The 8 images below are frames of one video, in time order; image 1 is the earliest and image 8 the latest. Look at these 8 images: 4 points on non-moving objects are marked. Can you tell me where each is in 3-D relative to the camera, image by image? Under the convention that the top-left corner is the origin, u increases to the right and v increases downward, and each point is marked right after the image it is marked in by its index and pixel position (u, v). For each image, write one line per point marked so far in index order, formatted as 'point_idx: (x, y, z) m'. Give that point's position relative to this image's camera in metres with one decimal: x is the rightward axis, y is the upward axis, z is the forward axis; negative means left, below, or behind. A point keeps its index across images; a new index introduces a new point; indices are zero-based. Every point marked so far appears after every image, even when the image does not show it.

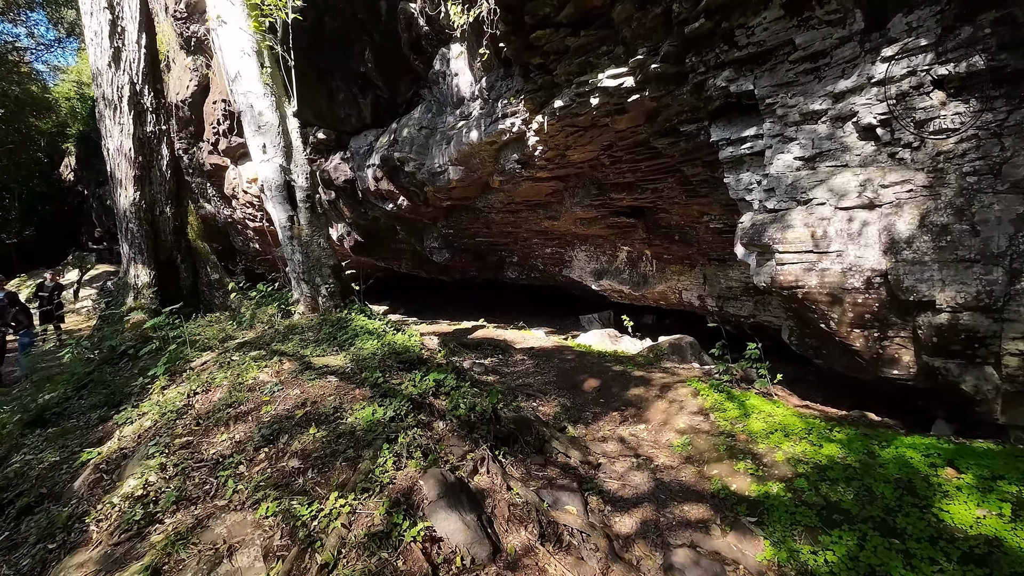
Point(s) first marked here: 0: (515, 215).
0: (+0.1, +1.7, +11.3) m
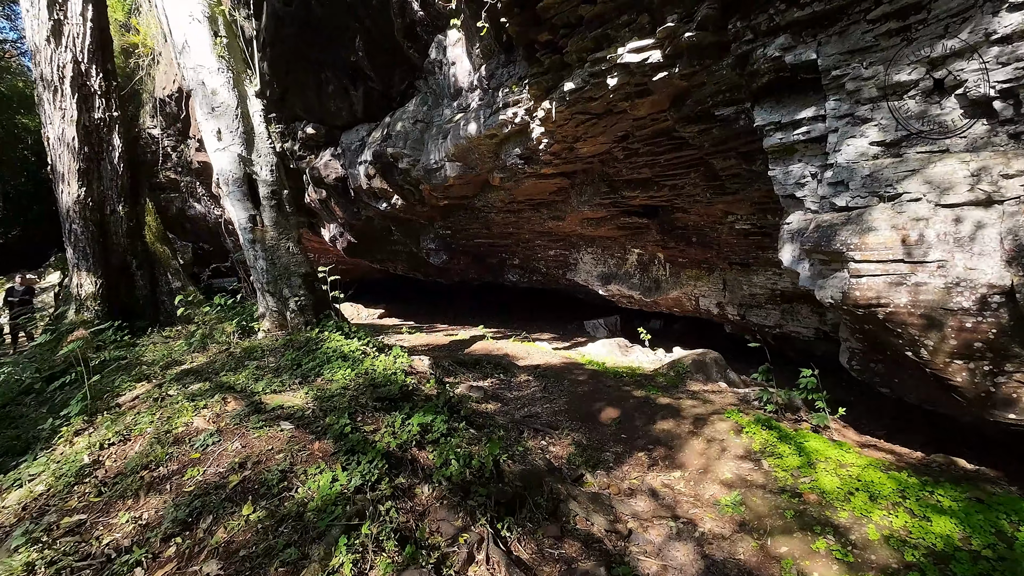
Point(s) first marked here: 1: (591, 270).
0: (+0.1, +1.6, +10.6) m
1: (+1.7, +0.4, +10.7) m
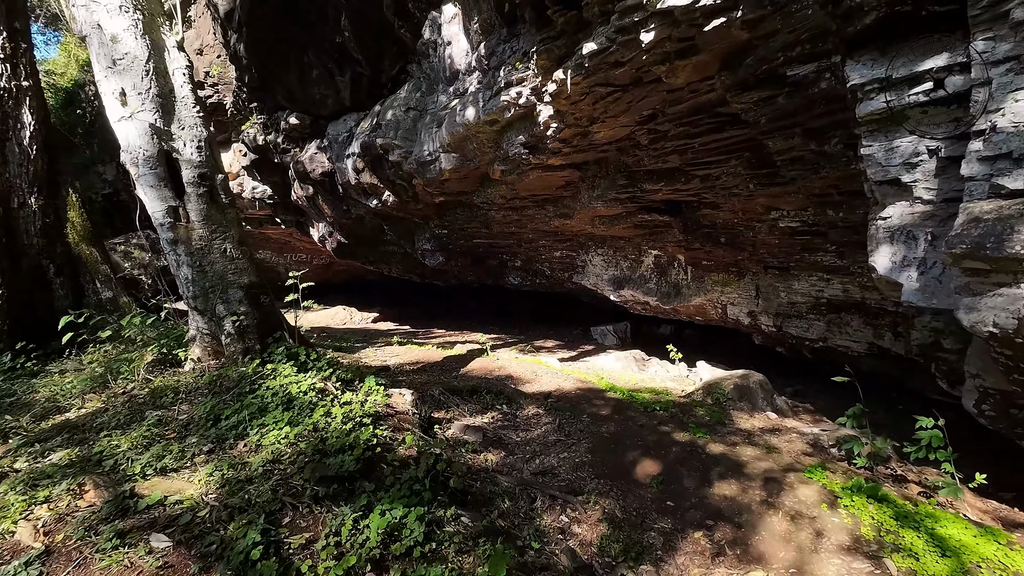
0: (+0.1, +1.5, +9.6) m
1: (+1.8, +0.3, +9.7) m
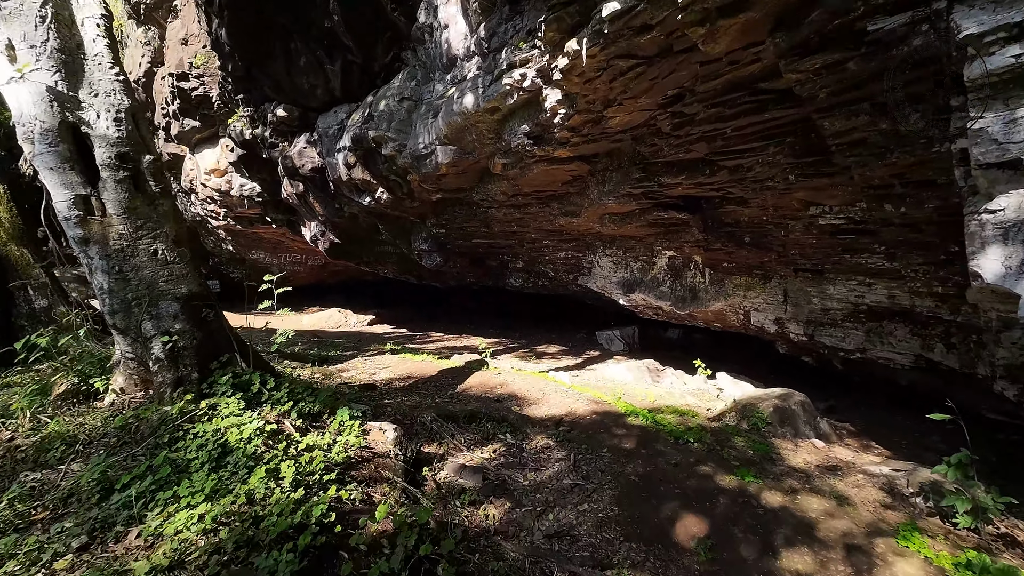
0: (+0.2, +1.4, +8.9) m
1: (+1.8, +0.2, +9.1) m
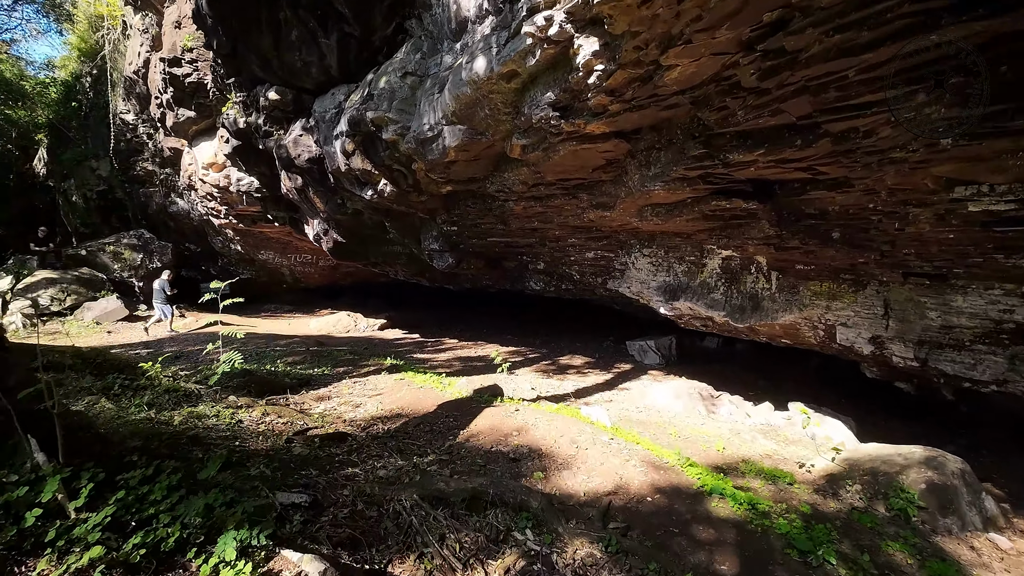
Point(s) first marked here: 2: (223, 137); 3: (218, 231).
0: (+0.5, +1.3, +7.6) m
1: (+2.1, +0.1, +7.7) m
2: (-6.9, +3.6, +11.7) m
3: (-10.8, +2.1, +18.0) m
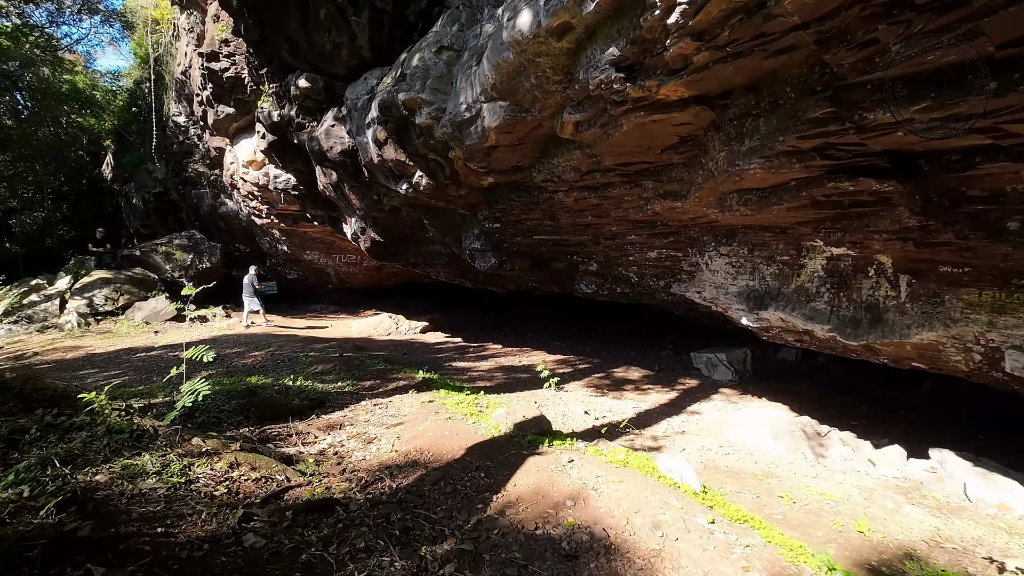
0: (+1.2, +1.3, +6.5) m
1: (+2.8, +0.1, +6.5) m
2: (-5.8, +3.6, +11.3) m
3: (-9.1, +2.1, +18.0) m
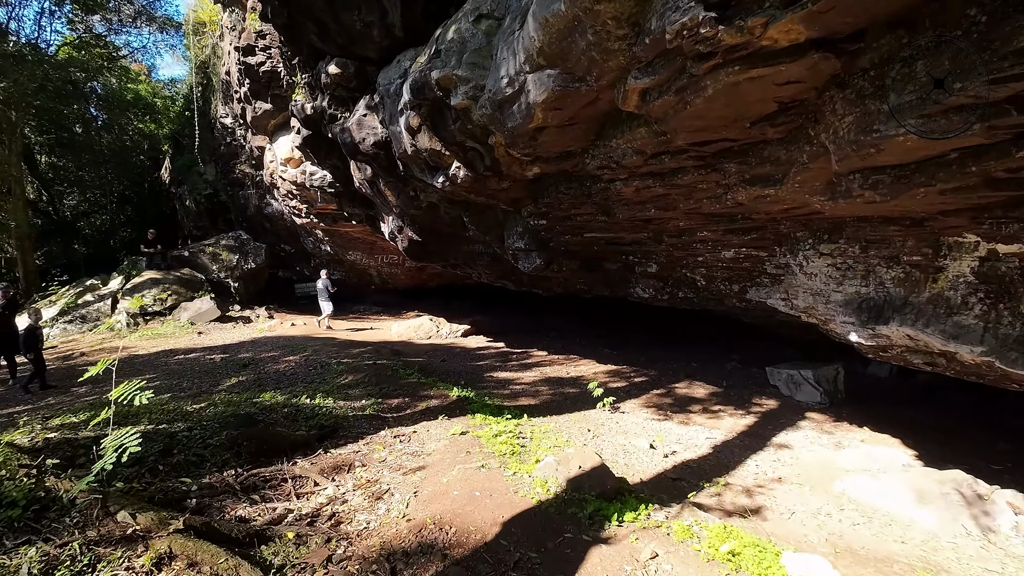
0: (+1.7, +1.2, +5.5) m
1: (+3.3, 0.0, +5.2) m
2: (-4.8, +3.6, +10.9) m
3: (-7.5, +2.0, +17.8) m
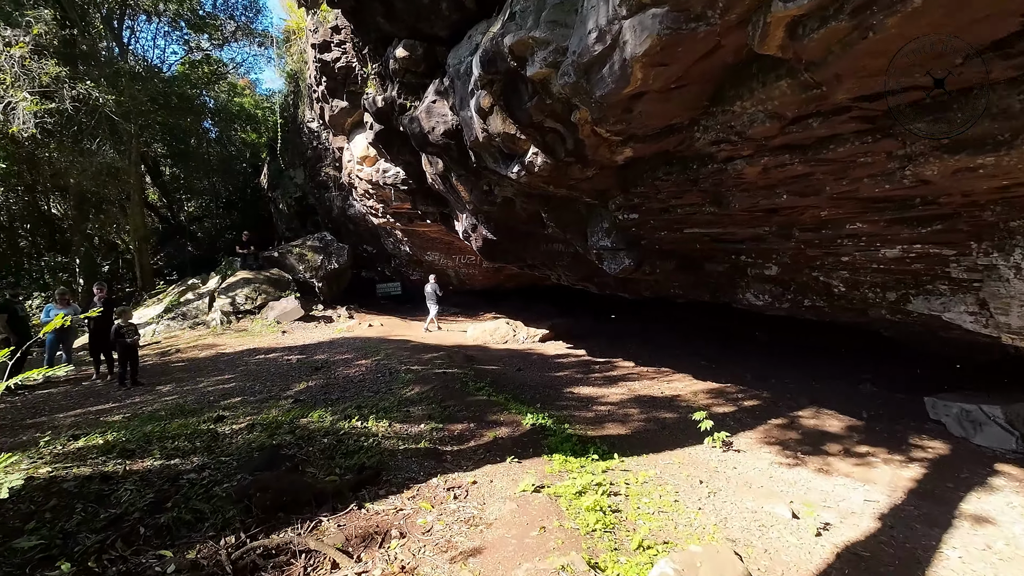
0: (+2.5, +1.1, +4.1) m
1: (+4.0, -0.1, +3.6) m
2: (-3.0, +3.5, +10.5) m
3: (-4.6, +2.0, +17.8) m
